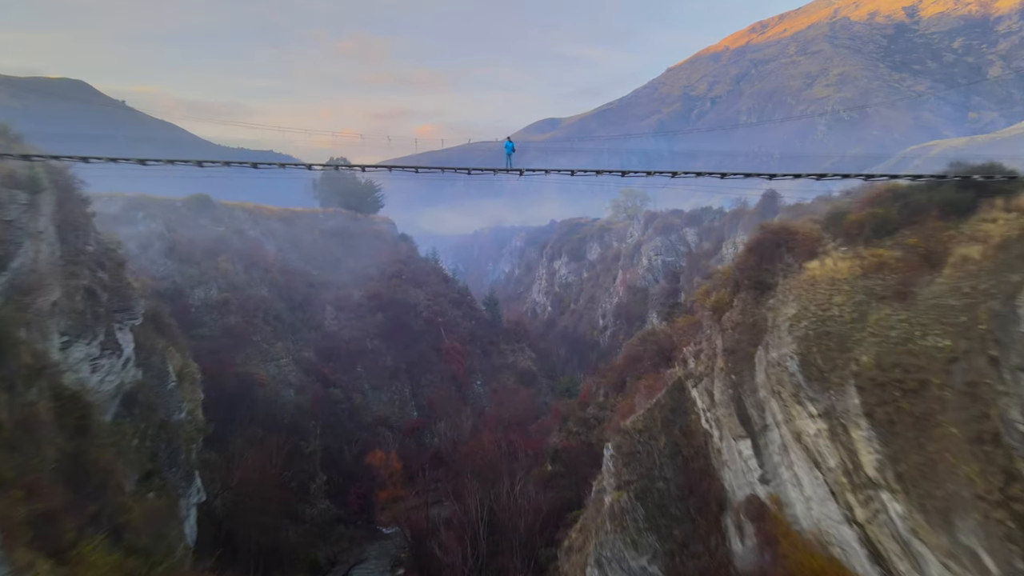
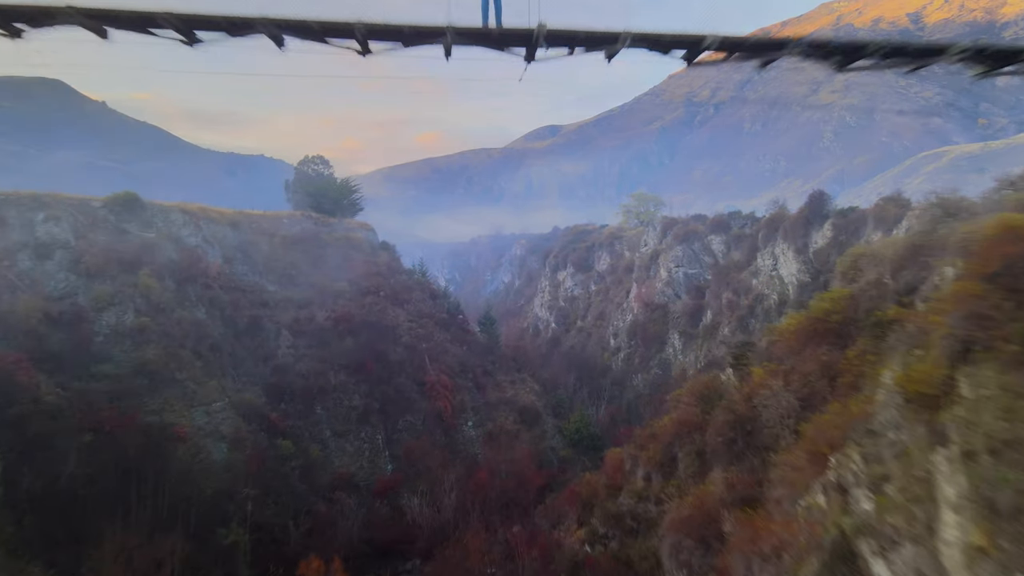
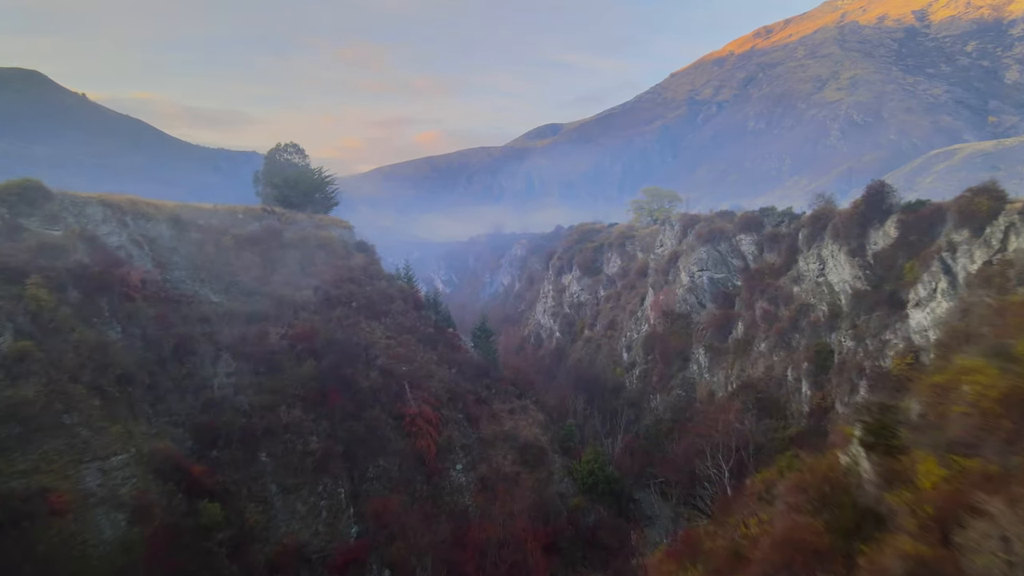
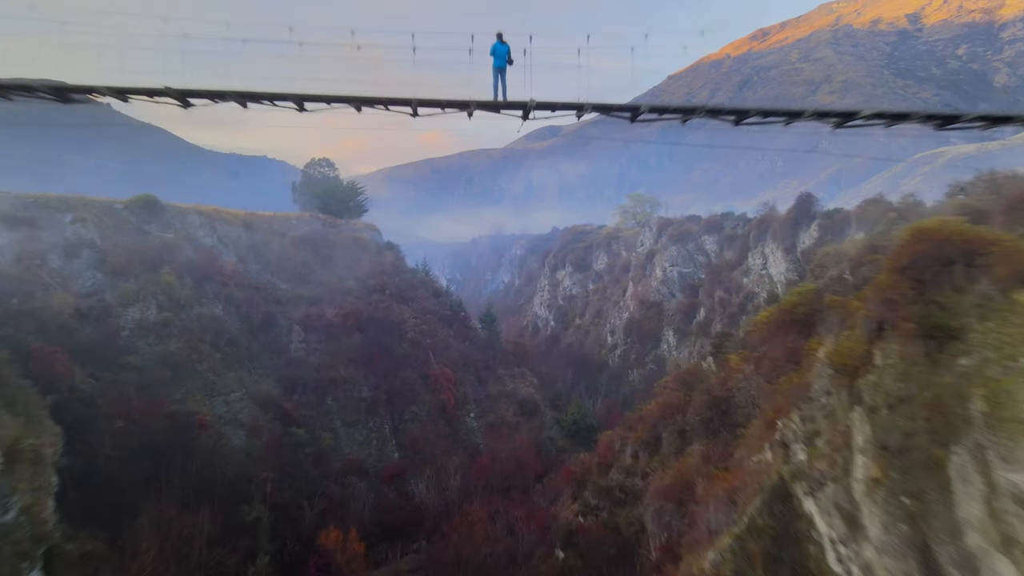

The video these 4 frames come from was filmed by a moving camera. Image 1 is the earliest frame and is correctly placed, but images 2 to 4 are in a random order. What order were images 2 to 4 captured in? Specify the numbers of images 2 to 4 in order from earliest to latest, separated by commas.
4, 2, 3
